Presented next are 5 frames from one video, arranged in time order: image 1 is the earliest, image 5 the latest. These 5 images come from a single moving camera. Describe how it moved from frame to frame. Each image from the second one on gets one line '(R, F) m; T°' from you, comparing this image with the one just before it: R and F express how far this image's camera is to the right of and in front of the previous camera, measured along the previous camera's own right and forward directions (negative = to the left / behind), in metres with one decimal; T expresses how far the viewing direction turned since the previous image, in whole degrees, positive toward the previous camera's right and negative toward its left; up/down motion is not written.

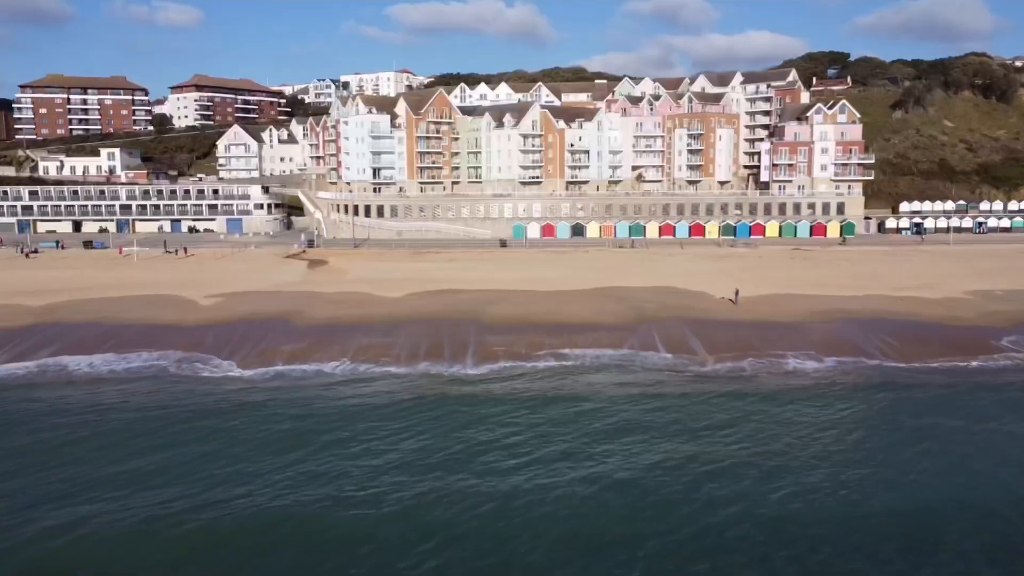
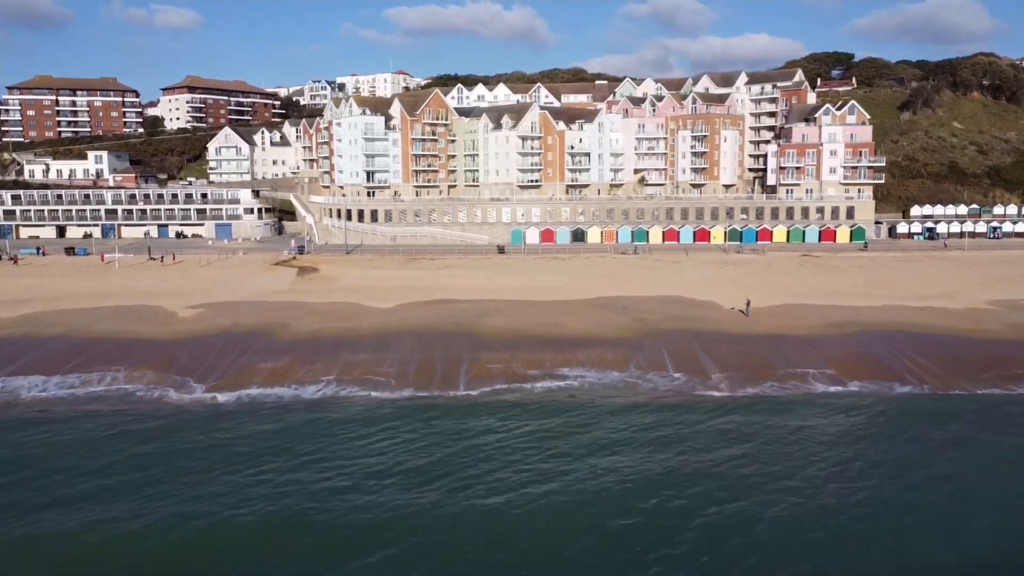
(+0.1, +3.3) m; 0°
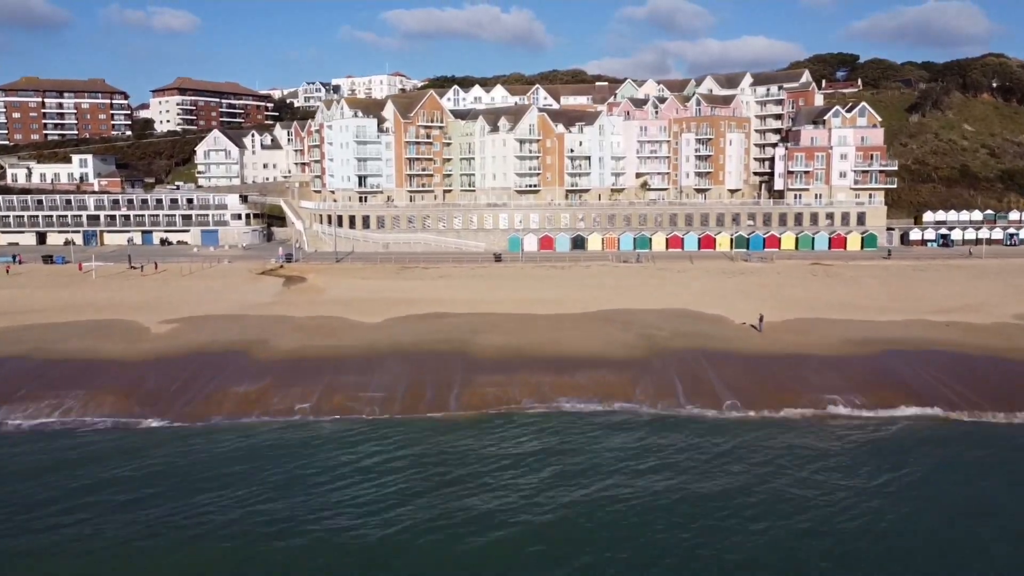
(+0.1, +3.7) m; 0°
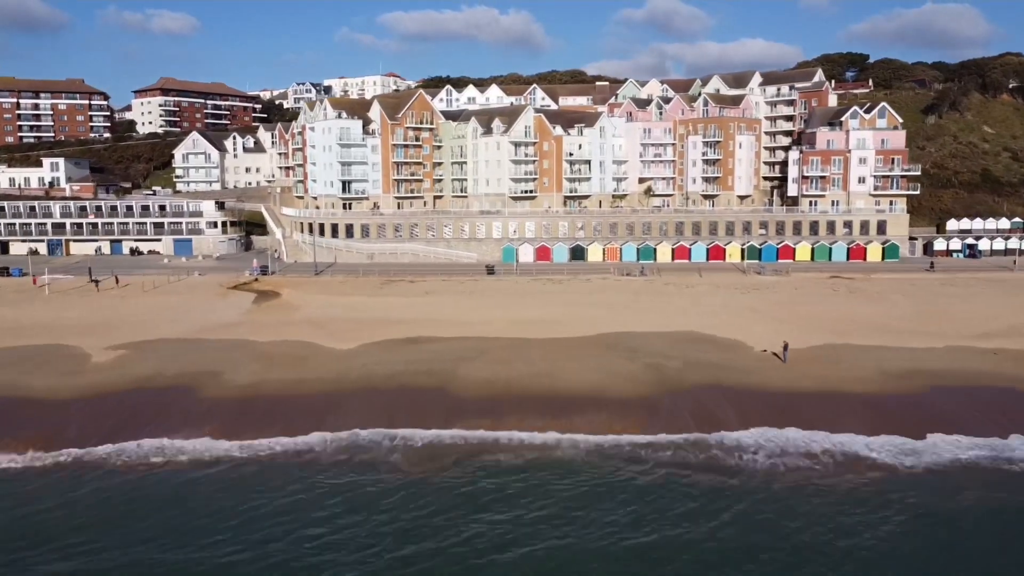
(+0.5, +6.3) m; 0°
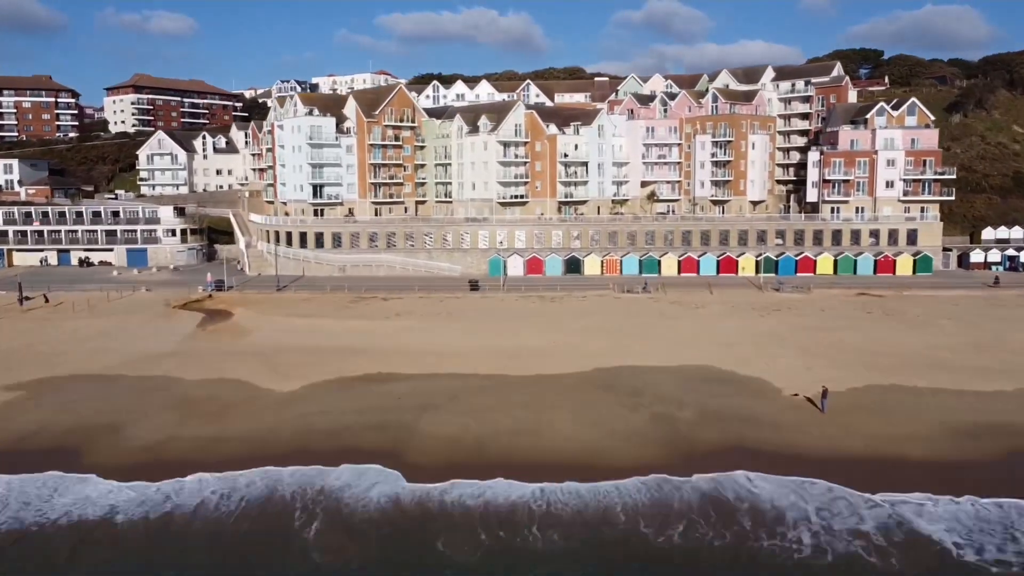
(+1.0, +8.6) m; 0°
